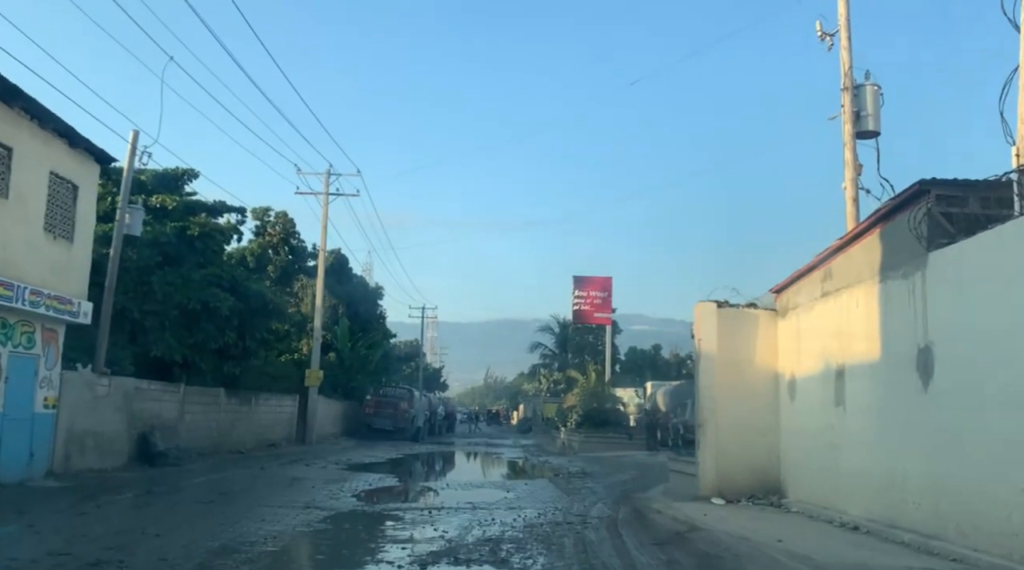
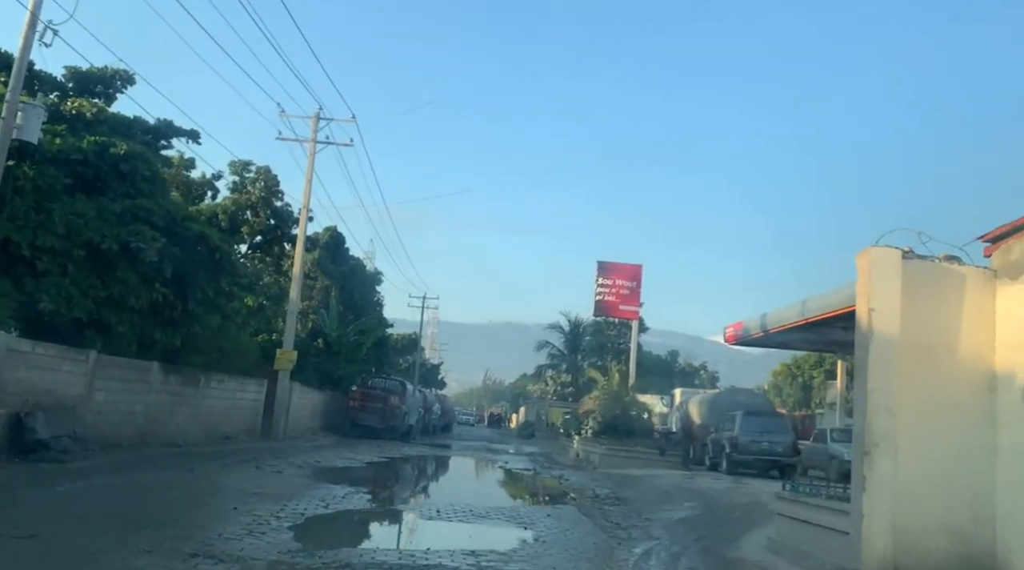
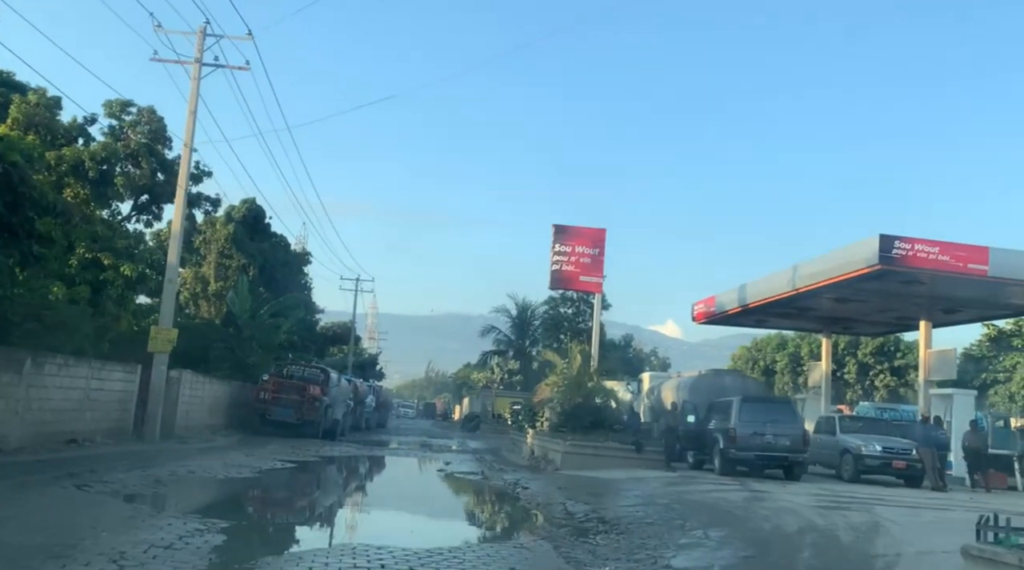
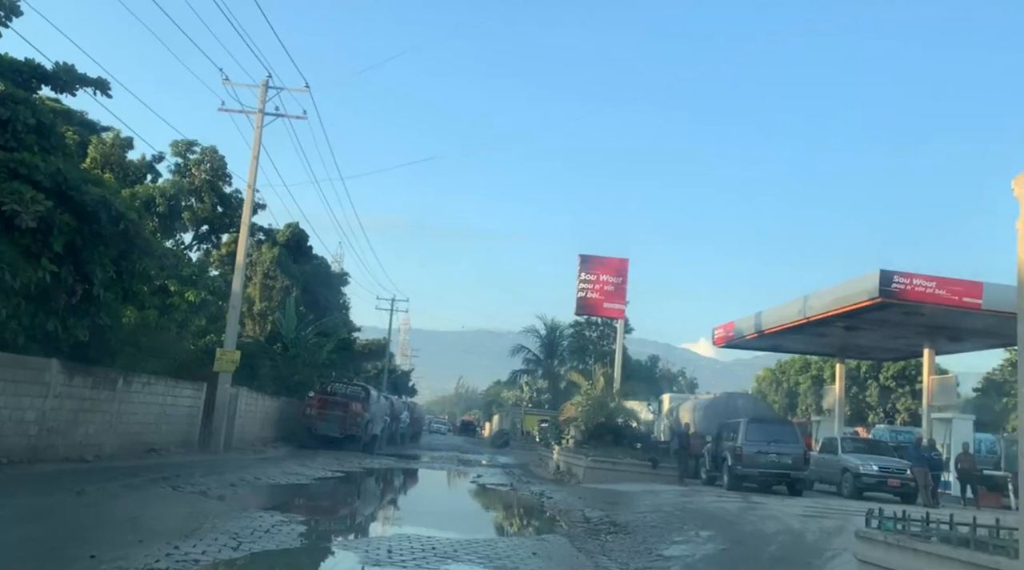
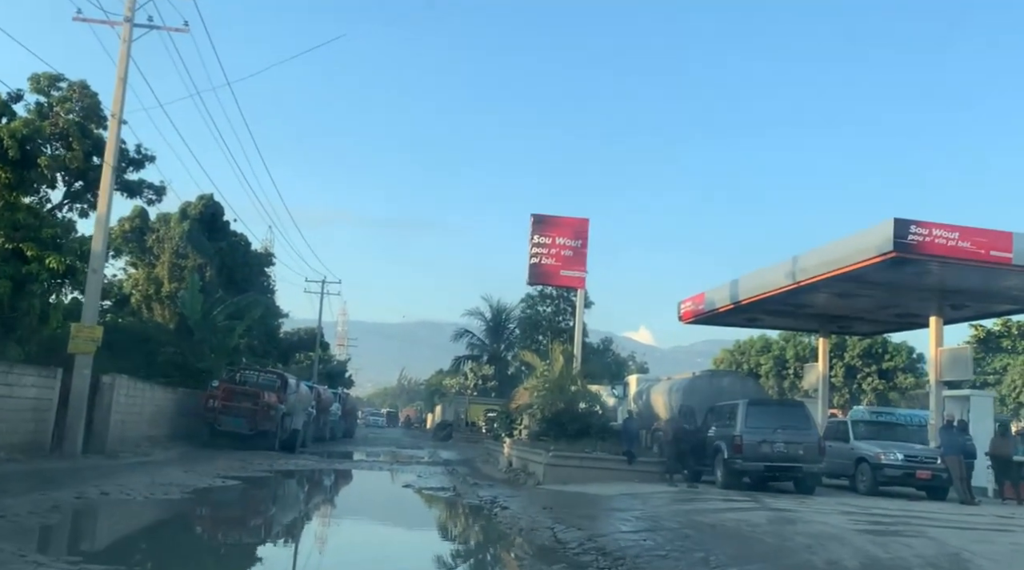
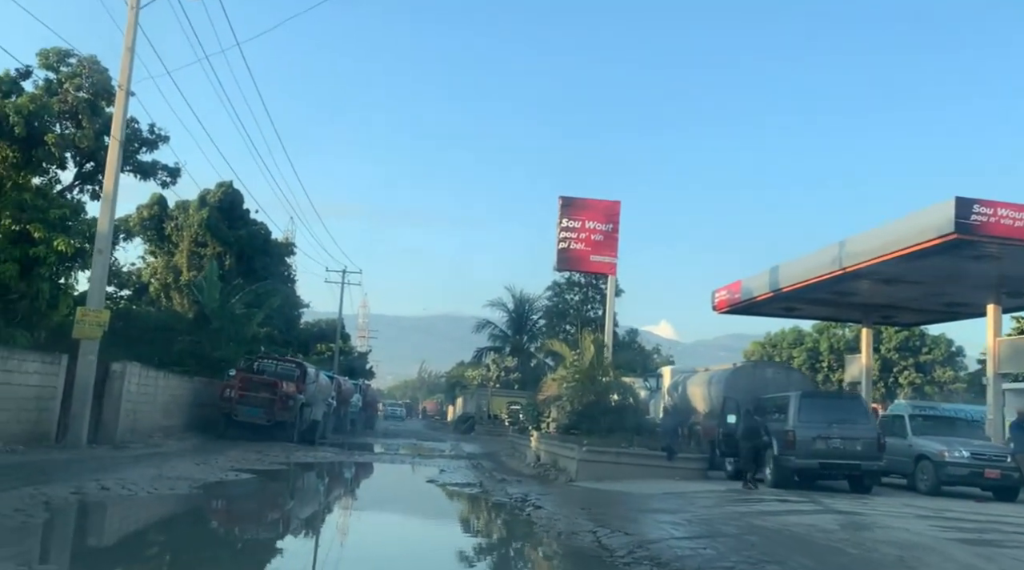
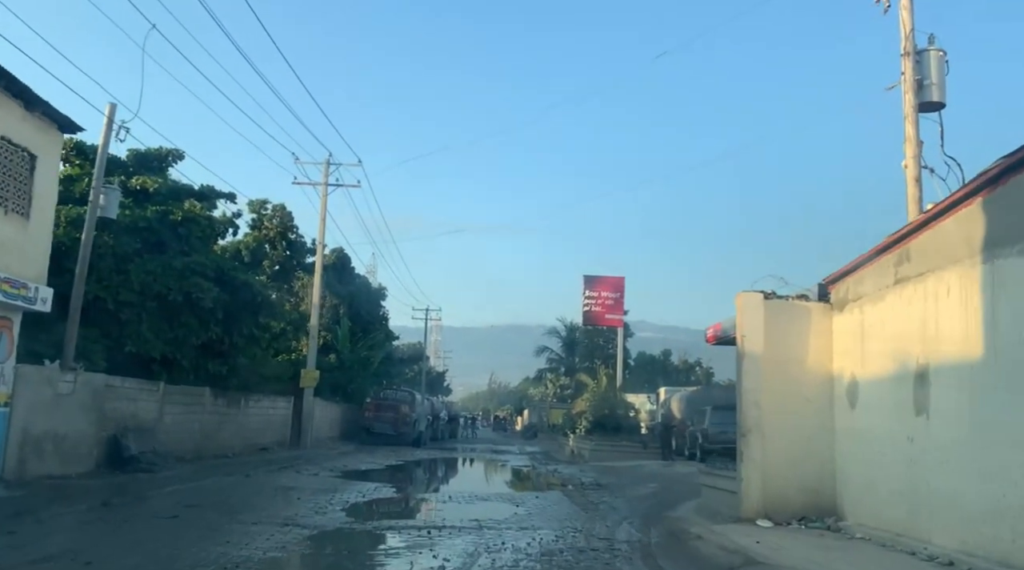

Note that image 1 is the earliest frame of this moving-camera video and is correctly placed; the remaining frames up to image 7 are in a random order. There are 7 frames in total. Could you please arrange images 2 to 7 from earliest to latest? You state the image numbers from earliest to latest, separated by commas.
7, 2, 4, 3, 5, 6
